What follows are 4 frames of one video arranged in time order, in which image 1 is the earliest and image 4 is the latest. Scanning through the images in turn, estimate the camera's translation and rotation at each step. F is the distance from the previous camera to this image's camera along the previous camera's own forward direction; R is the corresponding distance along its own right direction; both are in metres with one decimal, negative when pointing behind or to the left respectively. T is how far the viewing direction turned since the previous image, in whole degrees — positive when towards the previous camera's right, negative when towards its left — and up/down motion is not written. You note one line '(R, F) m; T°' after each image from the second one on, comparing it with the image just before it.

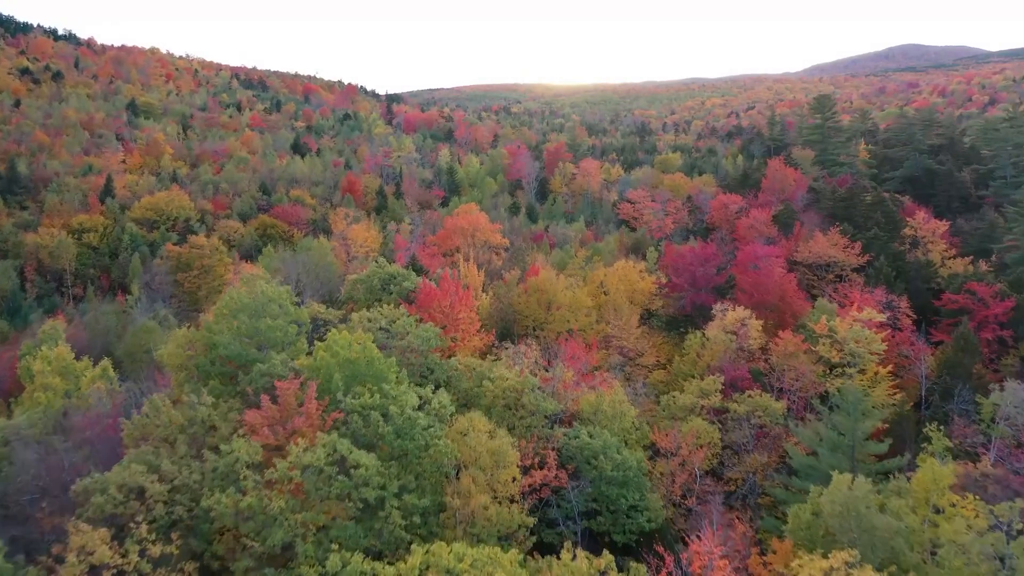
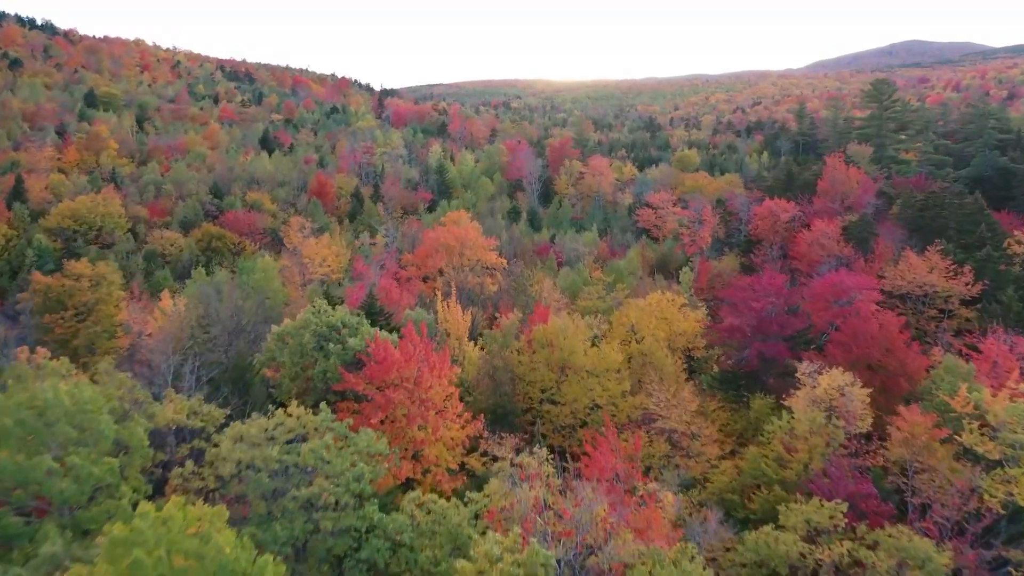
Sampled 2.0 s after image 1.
(+0.1, +12.6) m; 0°
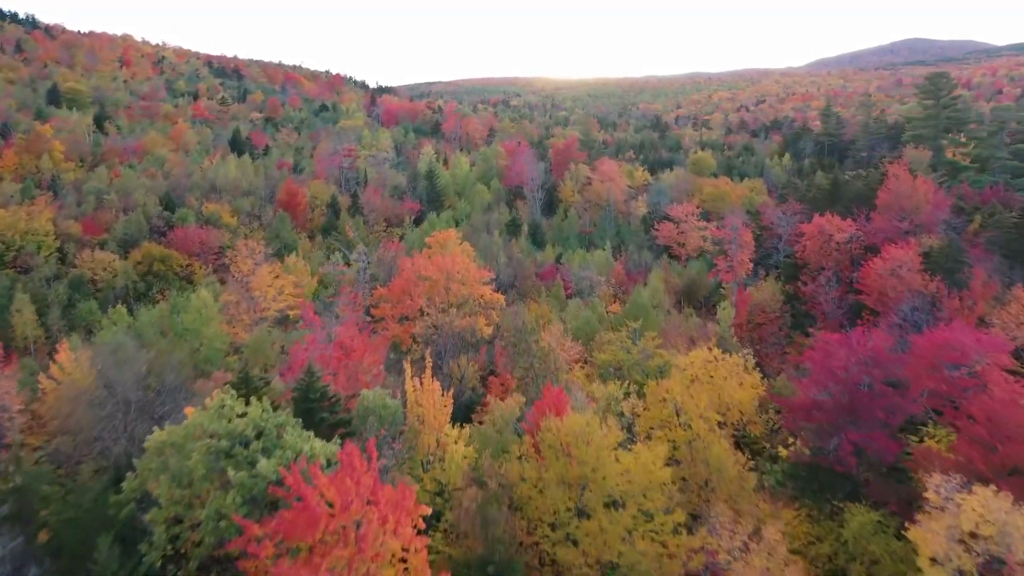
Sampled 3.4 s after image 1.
(0.0, +9.2) m; 0°
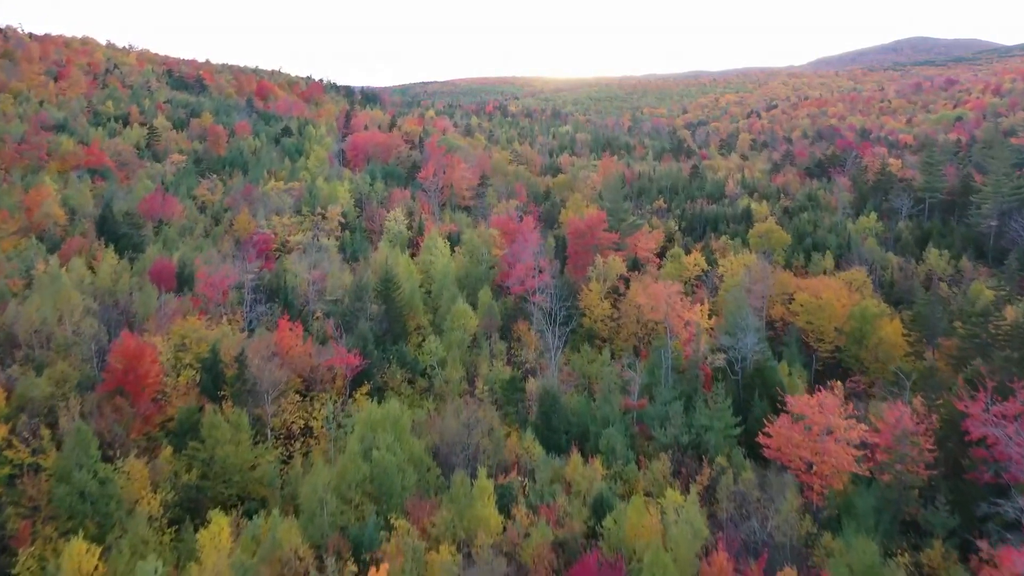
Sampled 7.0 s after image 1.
(-0.1, +25.4) m; 0°
